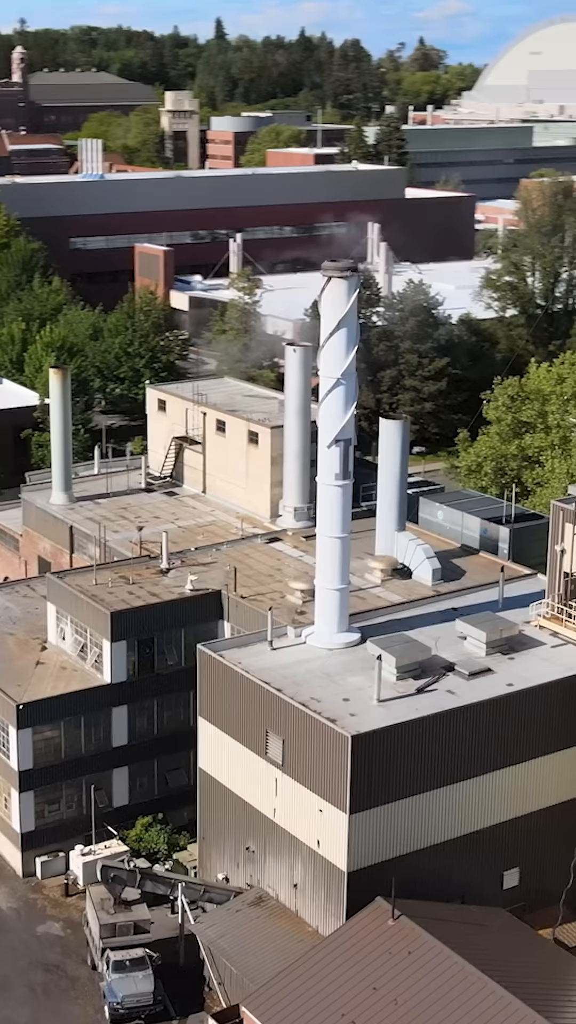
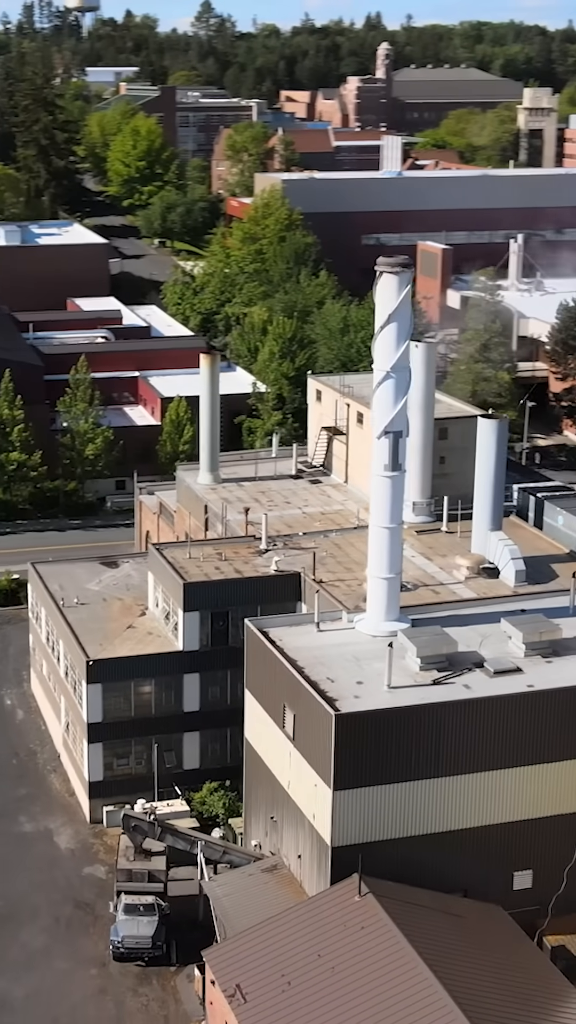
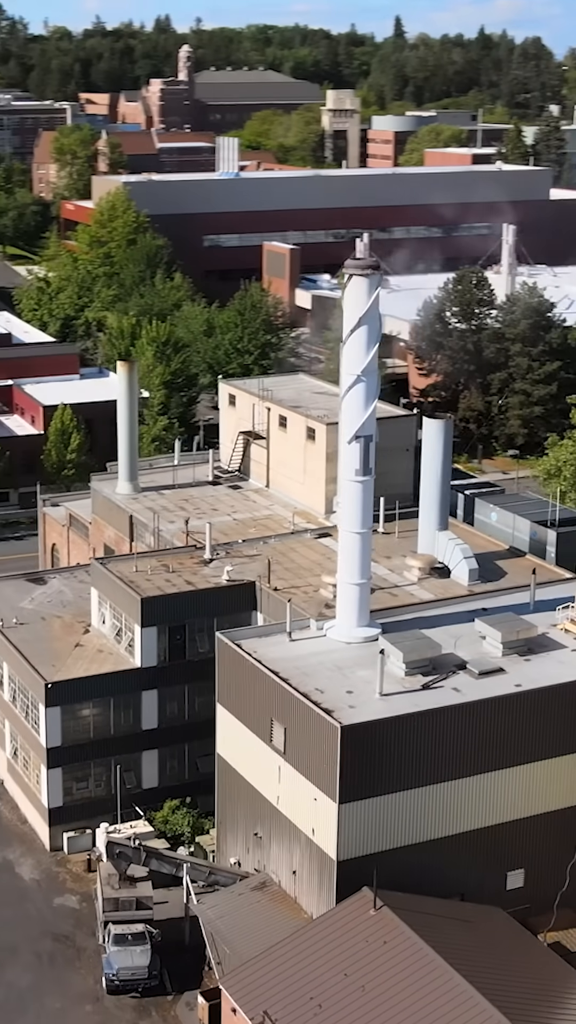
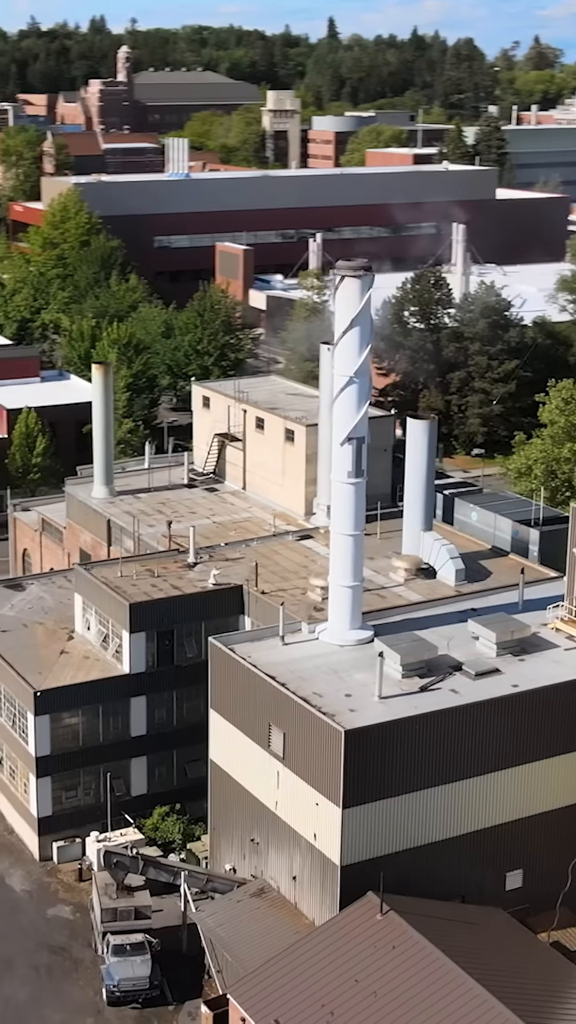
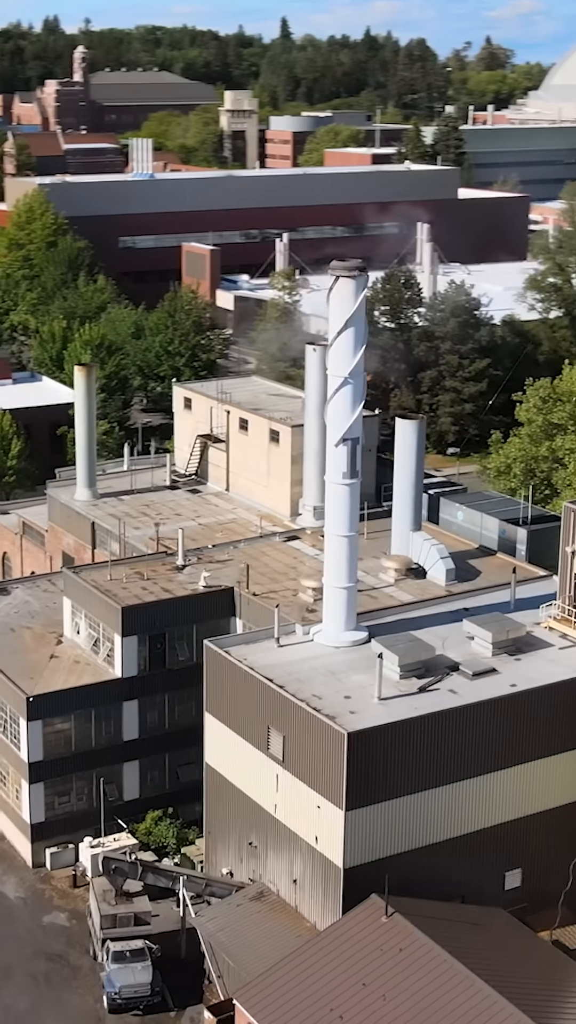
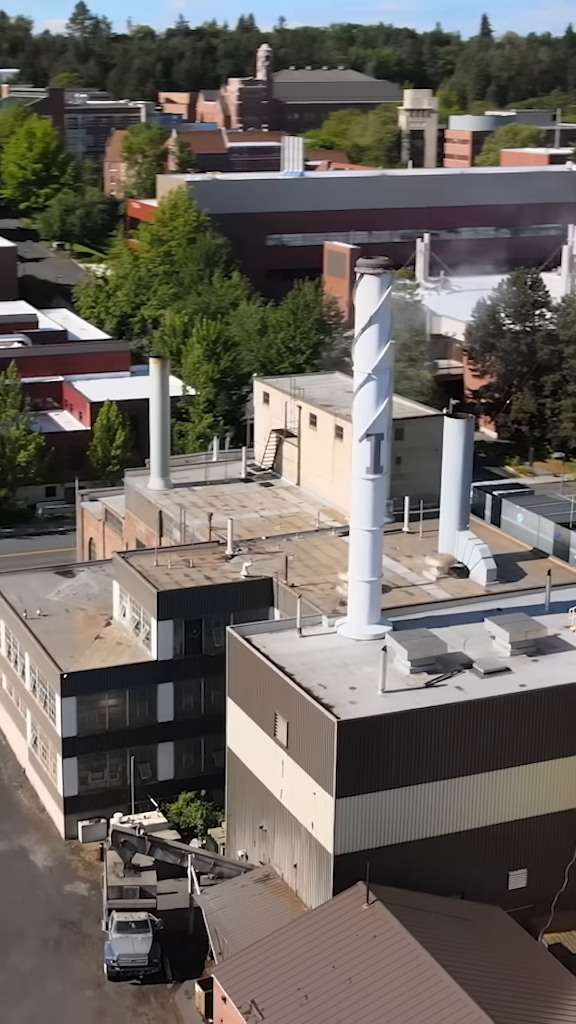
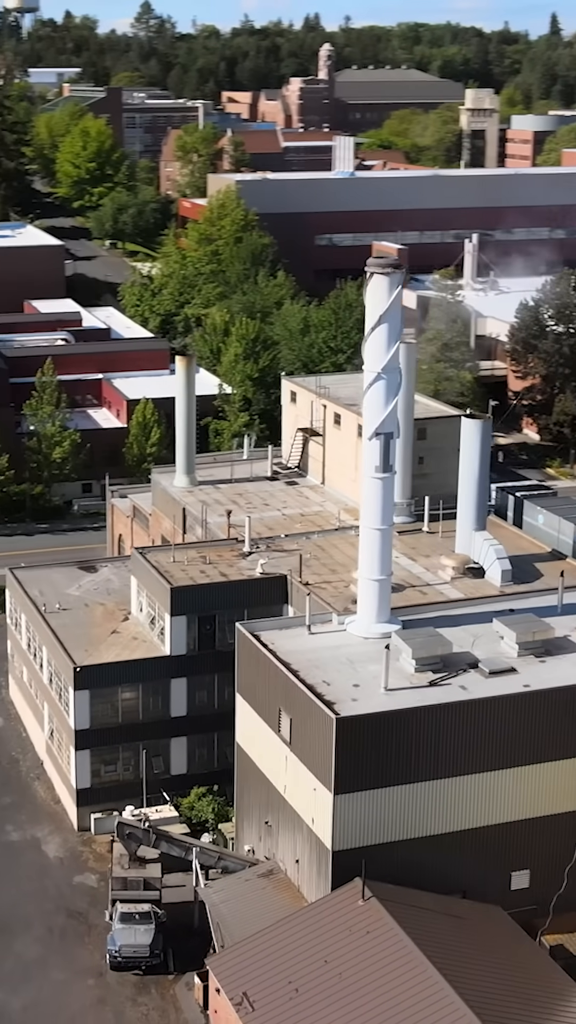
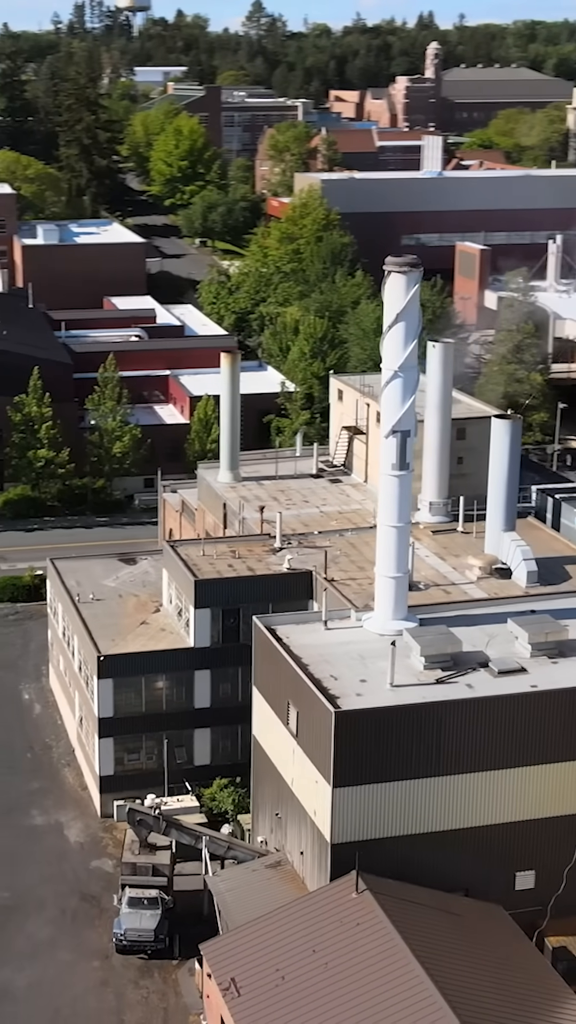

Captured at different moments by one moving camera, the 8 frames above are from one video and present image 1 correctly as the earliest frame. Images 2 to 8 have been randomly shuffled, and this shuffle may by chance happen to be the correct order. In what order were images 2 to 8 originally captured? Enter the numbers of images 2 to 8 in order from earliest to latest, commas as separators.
5, 4, 3, 6, 7, 2, 8
